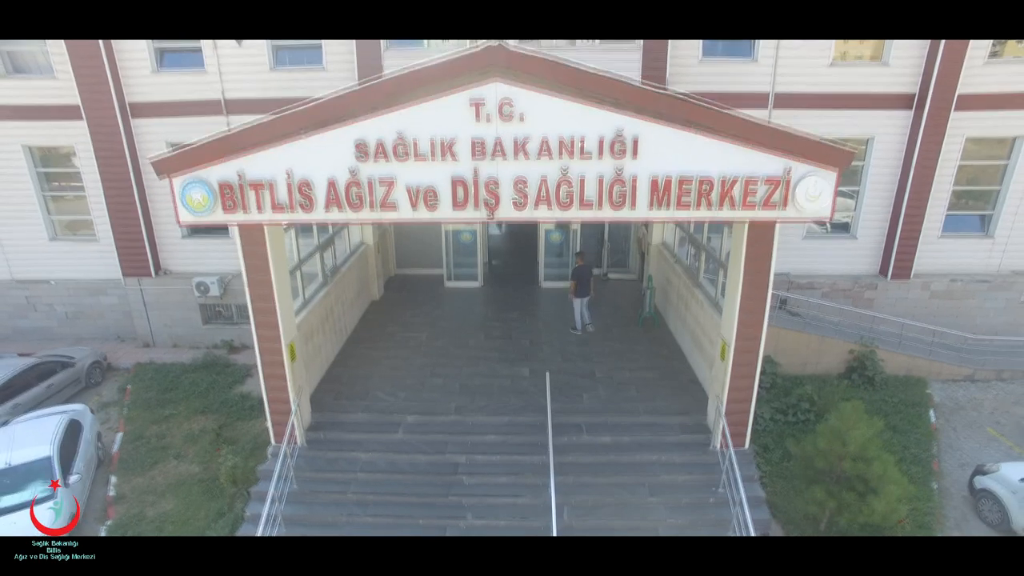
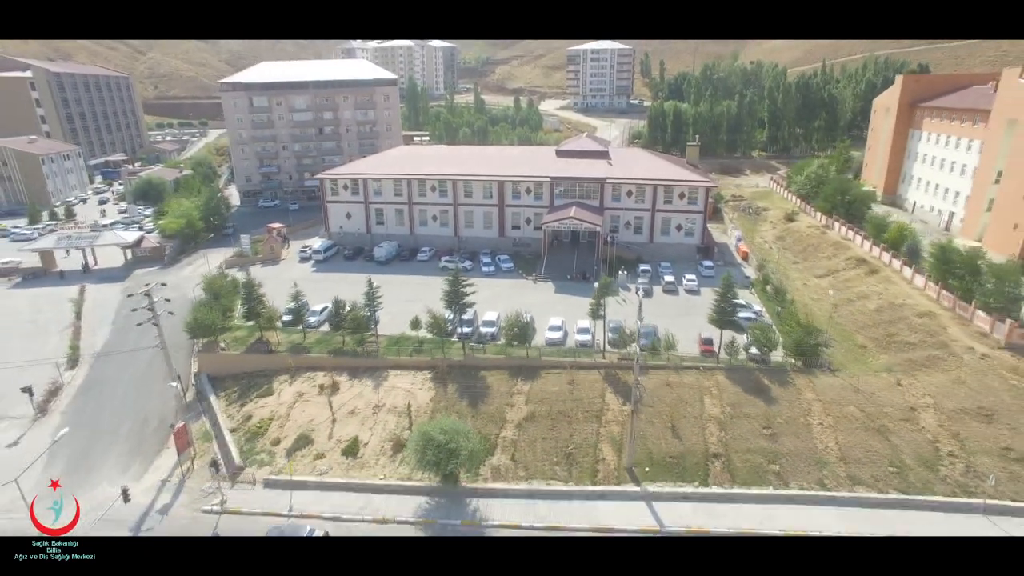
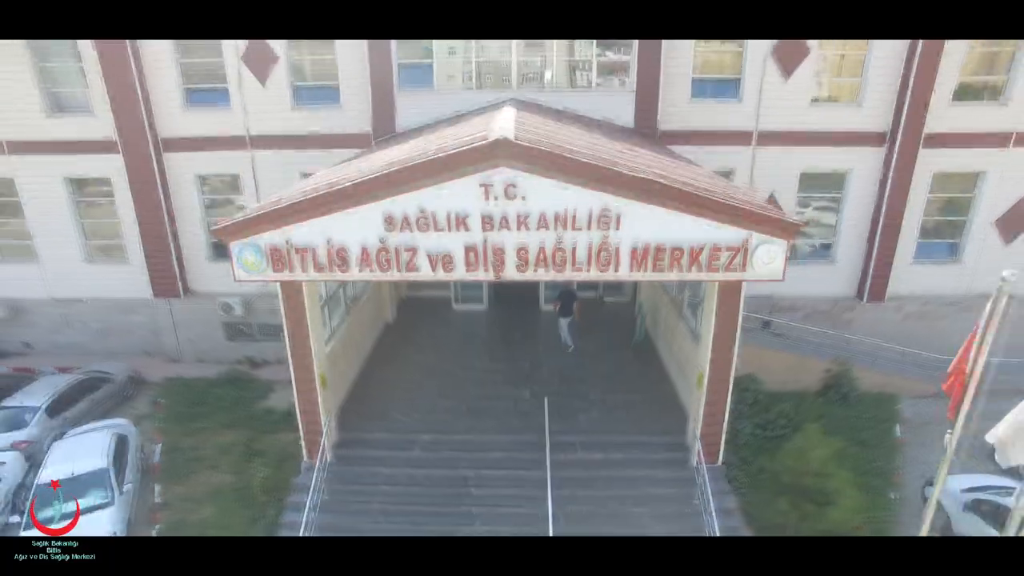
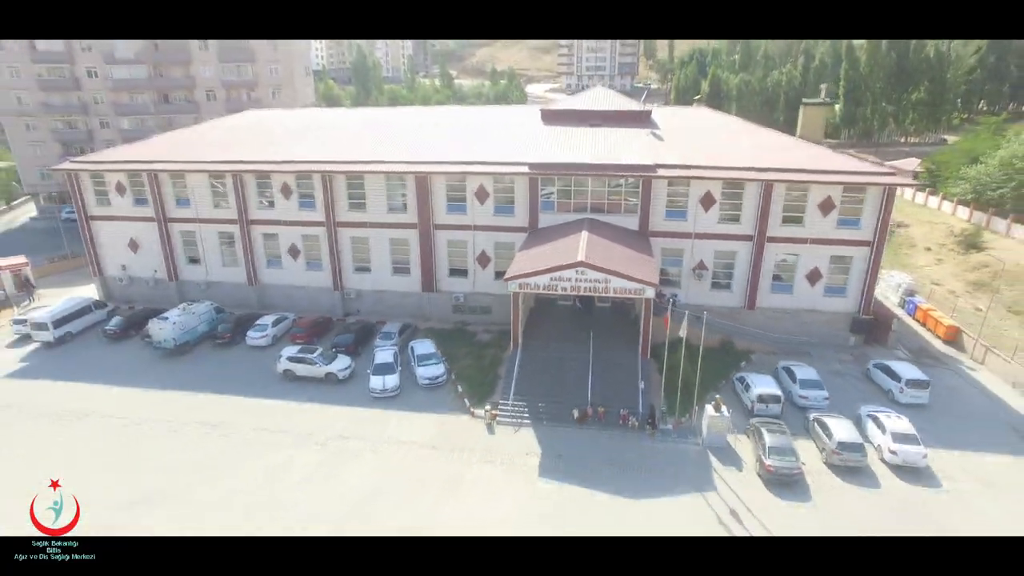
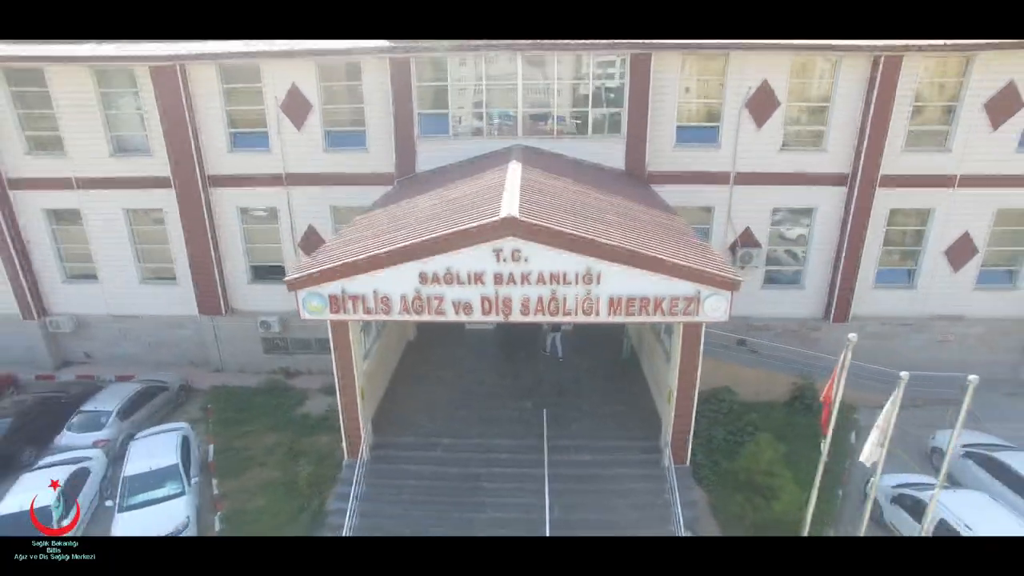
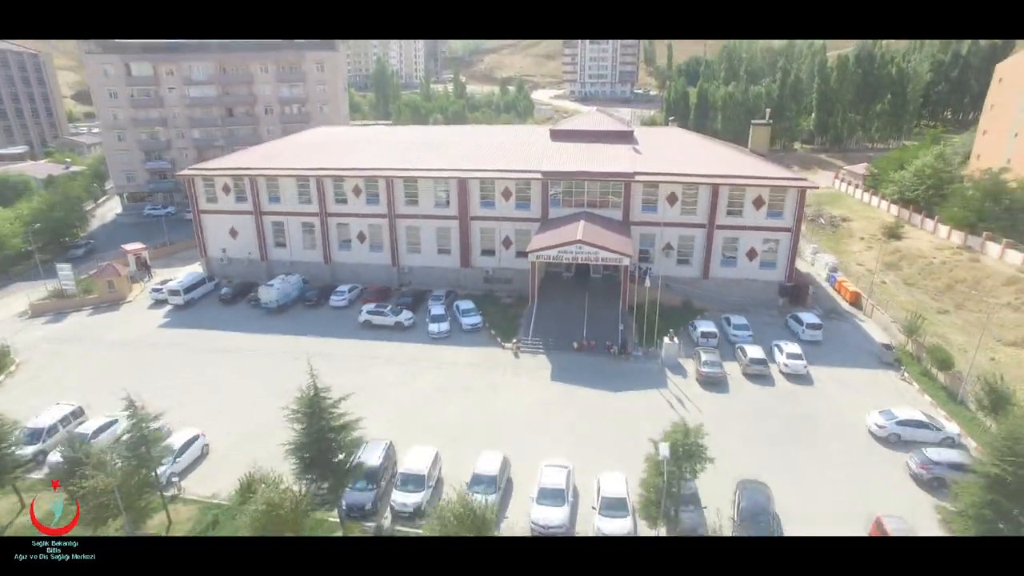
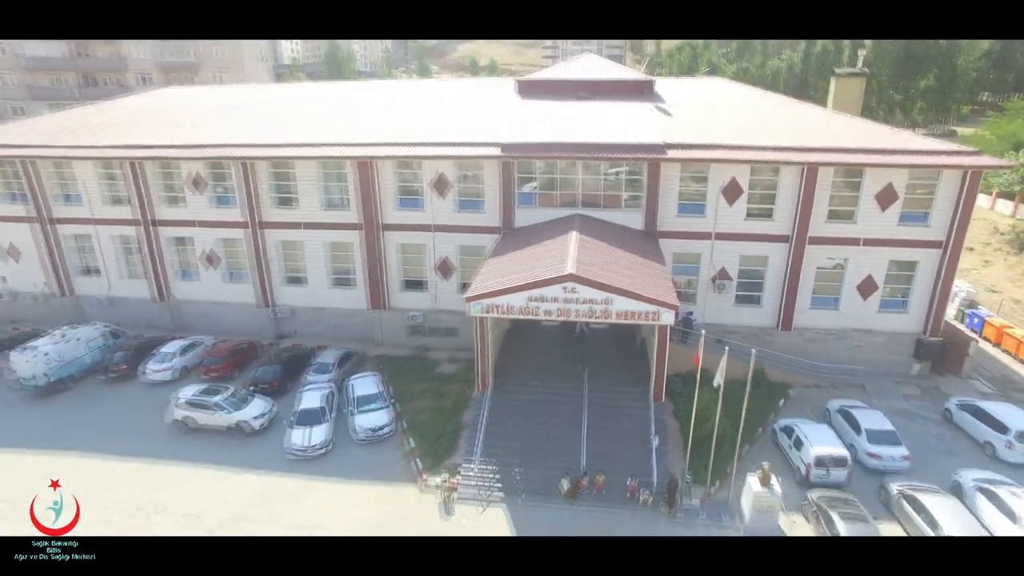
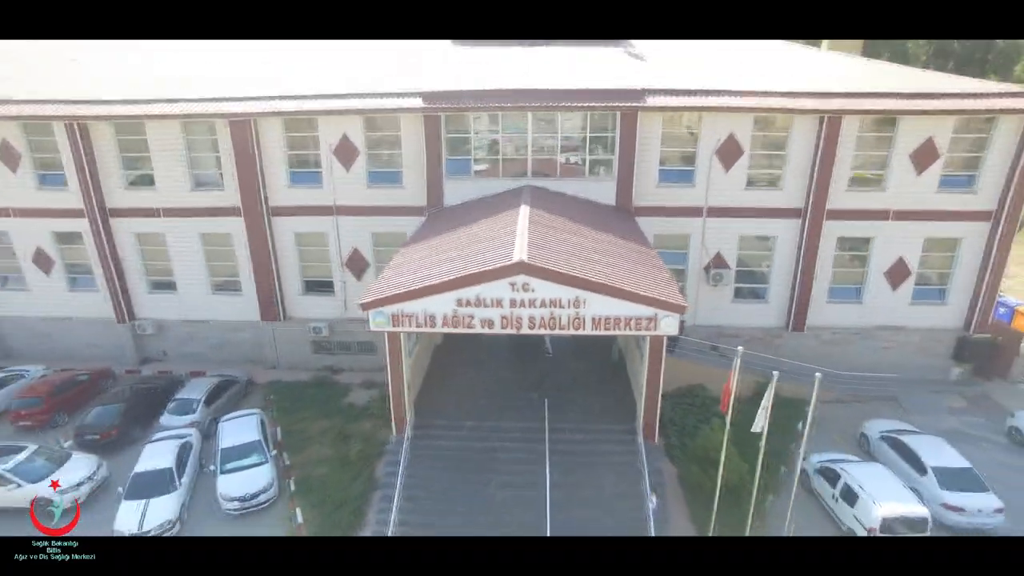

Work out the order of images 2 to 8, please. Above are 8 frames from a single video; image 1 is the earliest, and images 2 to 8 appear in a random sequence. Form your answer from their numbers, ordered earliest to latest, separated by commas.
3, 5, 8, 7, 4, 6, 2
